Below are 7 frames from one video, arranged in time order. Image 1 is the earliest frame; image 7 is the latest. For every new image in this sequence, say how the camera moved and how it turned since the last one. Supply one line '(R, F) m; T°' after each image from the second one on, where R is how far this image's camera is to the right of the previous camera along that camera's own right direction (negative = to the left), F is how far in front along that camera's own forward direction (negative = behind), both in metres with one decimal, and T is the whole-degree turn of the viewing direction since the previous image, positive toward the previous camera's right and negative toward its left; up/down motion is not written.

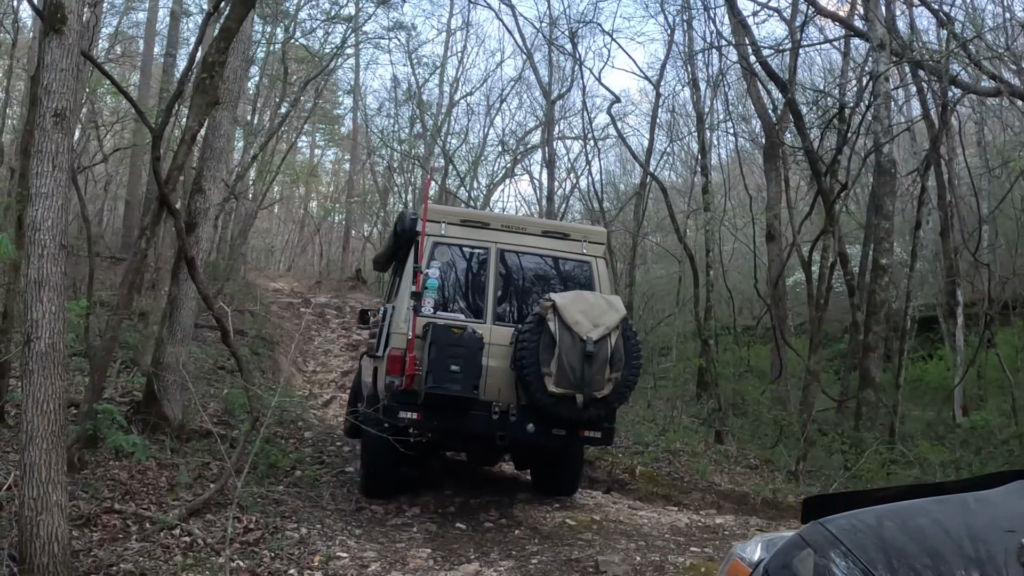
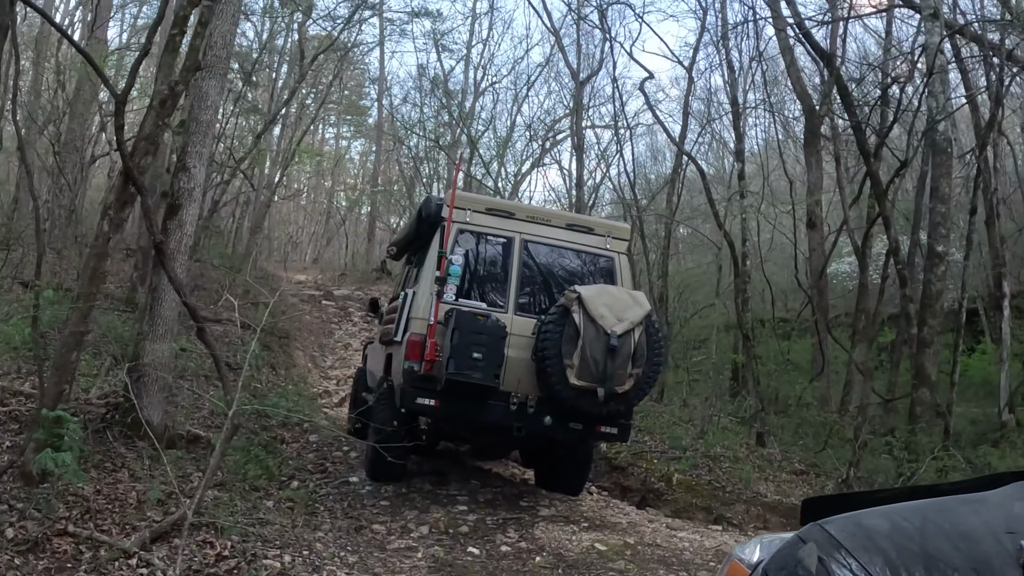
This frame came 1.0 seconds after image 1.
(+0.1, +0.9) m; -2°
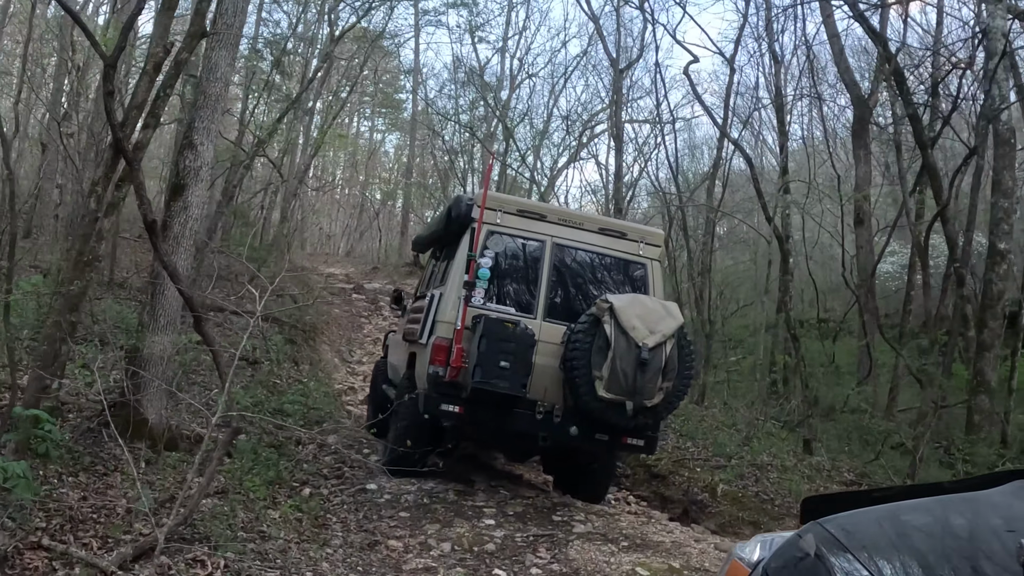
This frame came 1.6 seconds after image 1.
(0.0, +0.6) m; -2°
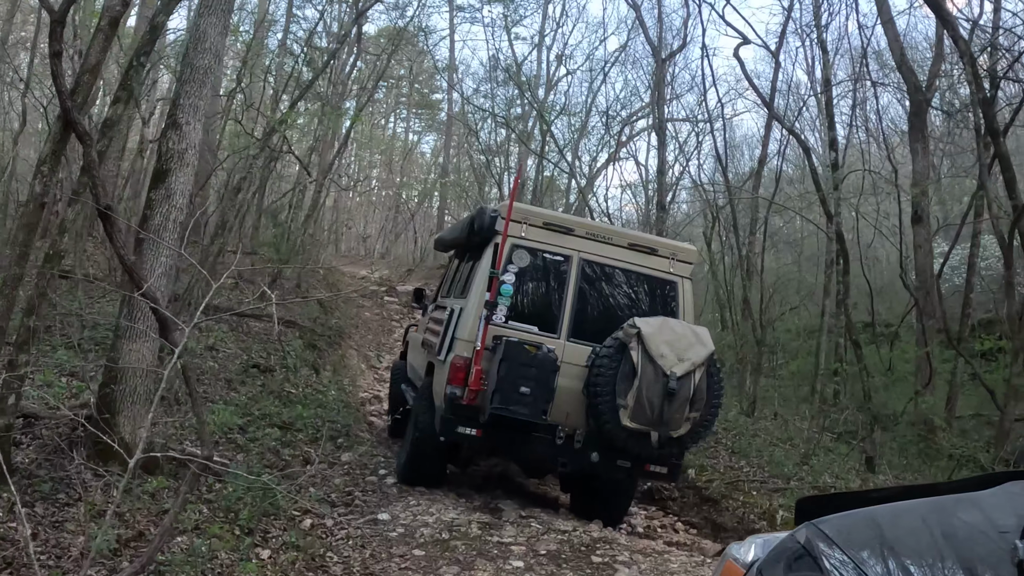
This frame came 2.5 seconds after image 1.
(0.0, +0.9) m; -3°
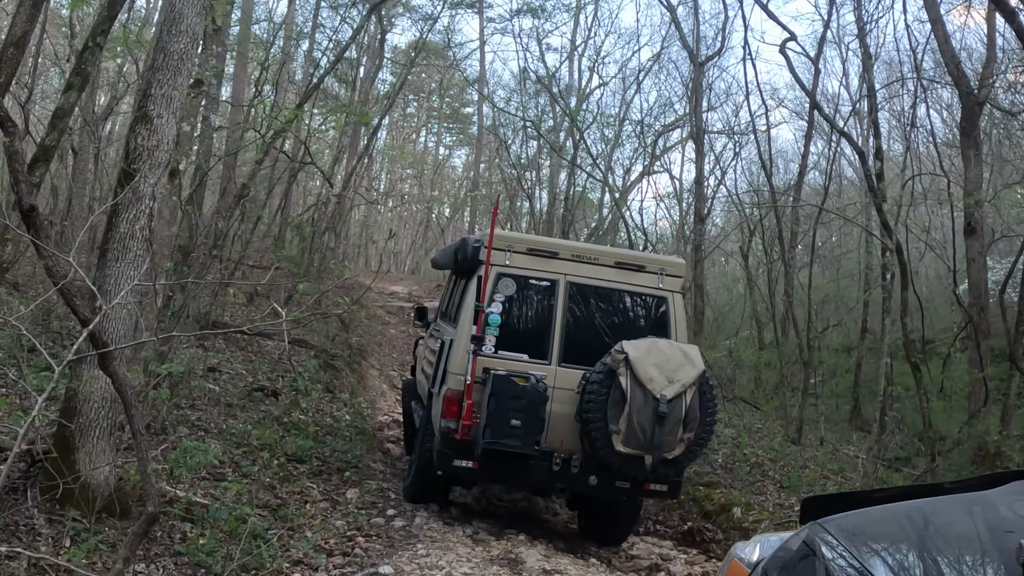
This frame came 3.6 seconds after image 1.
(+0.1, +0.8) m; -2°
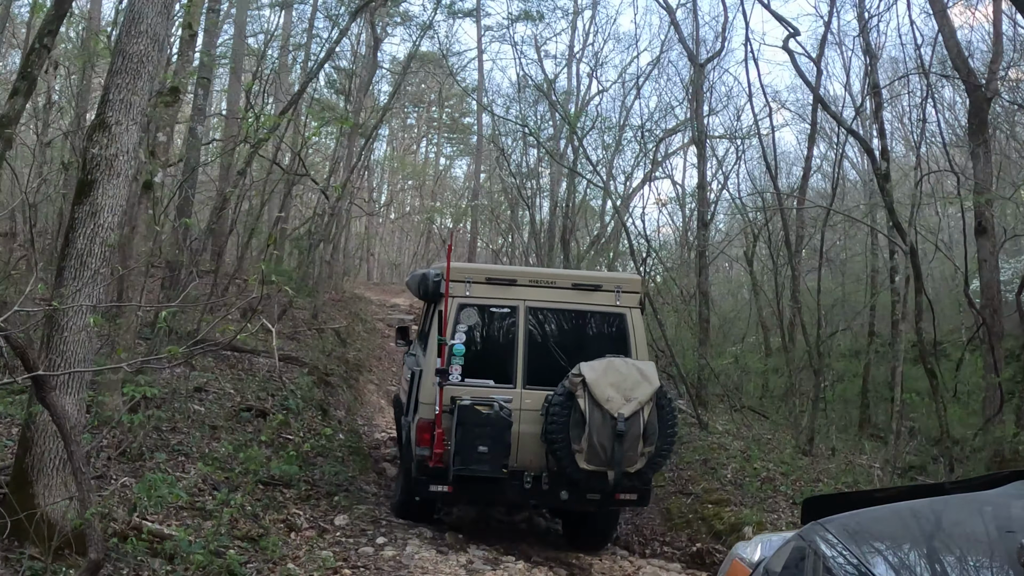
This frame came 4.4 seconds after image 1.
(+0.1, +0.3) m; 0°
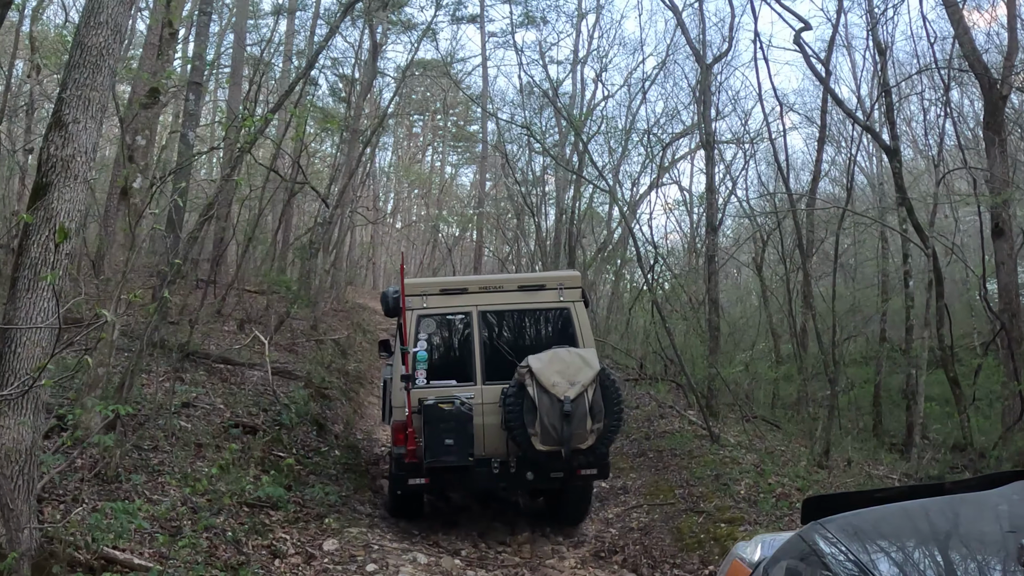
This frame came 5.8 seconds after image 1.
(+0.1, +0.4) m; -1°
